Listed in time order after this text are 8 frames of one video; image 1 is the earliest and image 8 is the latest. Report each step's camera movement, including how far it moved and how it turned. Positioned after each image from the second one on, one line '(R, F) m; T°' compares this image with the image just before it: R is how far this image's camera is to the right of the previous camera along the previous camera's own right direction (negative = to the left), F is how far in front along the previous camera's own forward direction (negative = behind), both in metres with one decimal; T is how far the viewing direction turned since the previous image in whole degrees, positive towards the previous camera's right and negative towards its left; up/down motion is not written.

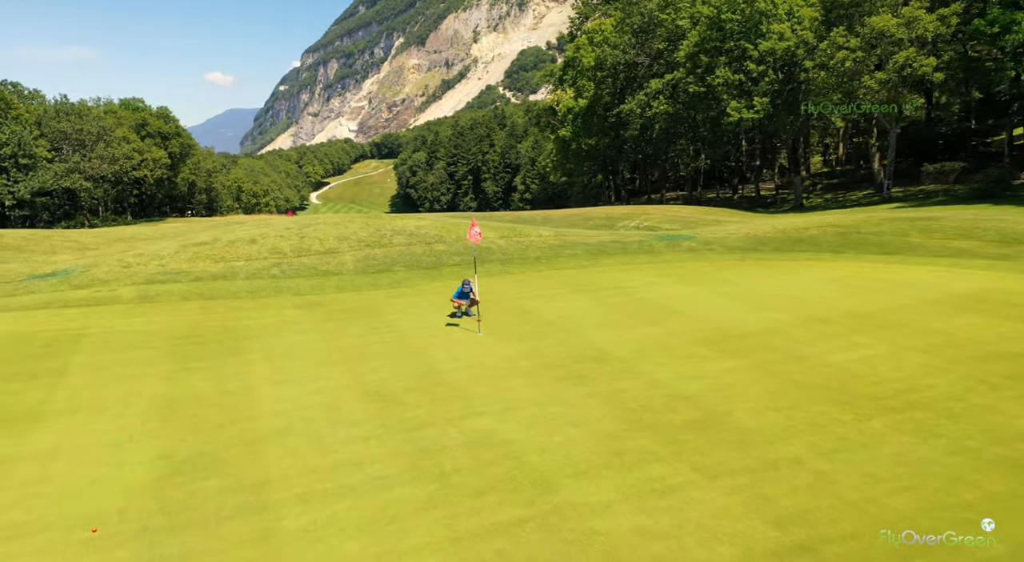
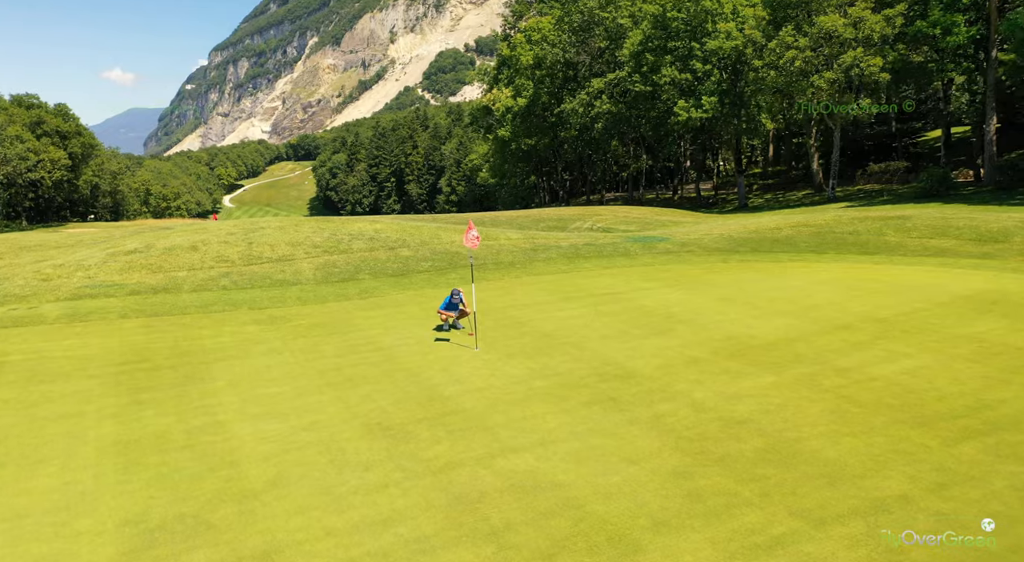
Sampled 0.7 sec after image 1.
(-1.5, +1.8) m; +6°
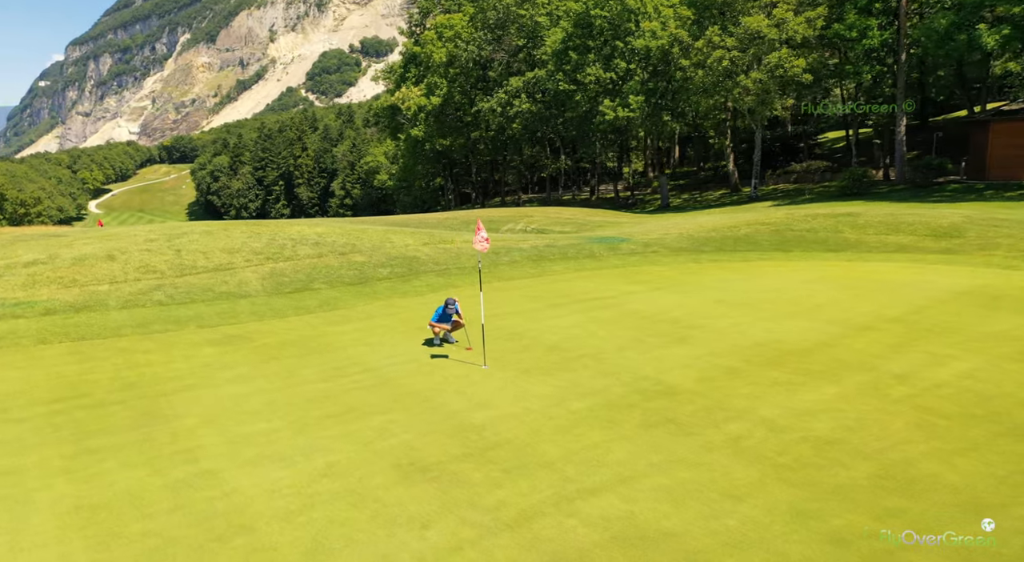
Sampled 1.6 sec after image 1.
(-2.0, +1.8) m; +8°
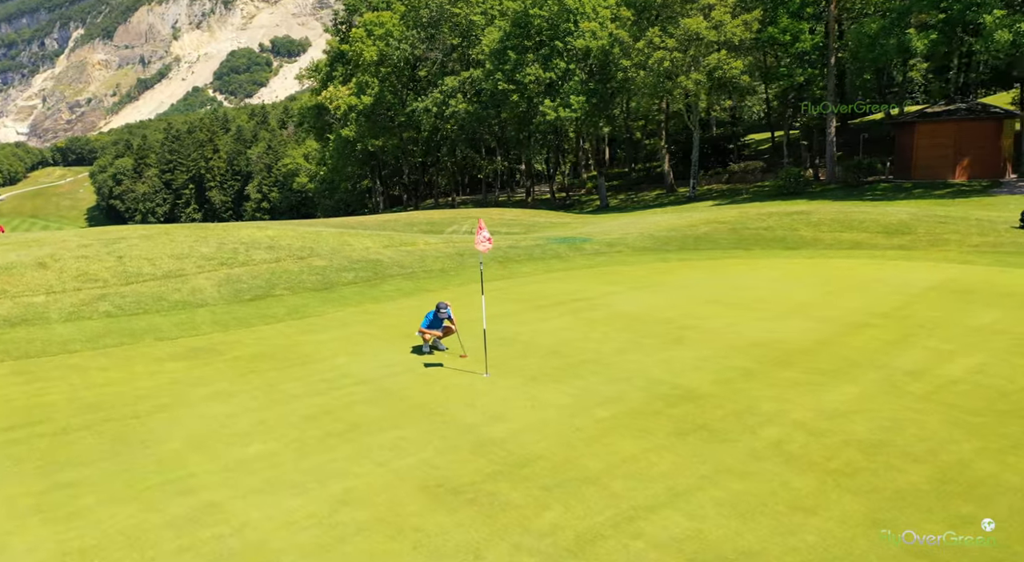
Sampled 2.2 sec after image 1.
(-1.3, +0.8) m; +6°
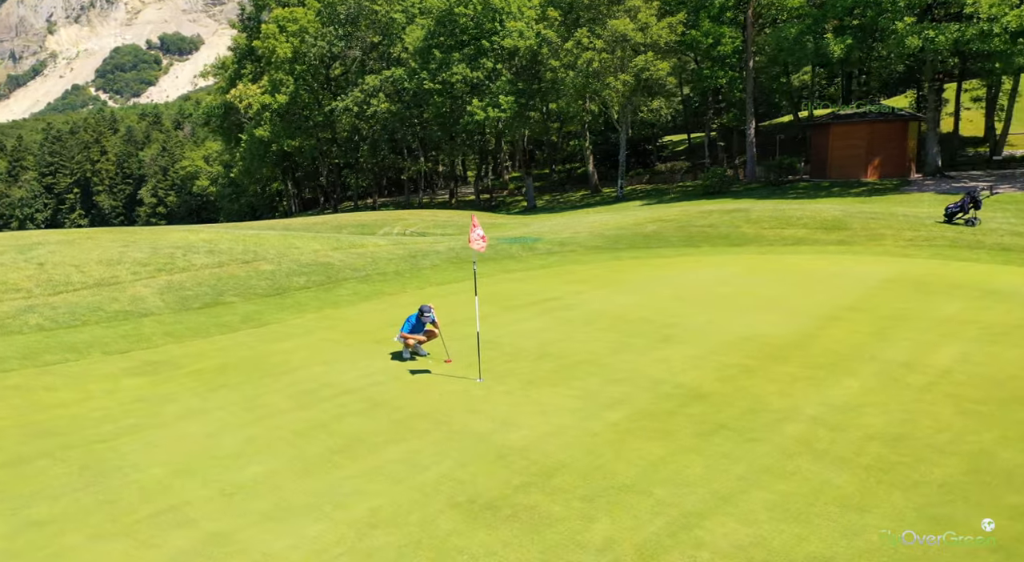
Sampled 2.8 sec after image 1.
(-1.3, +0.6) m; +7°
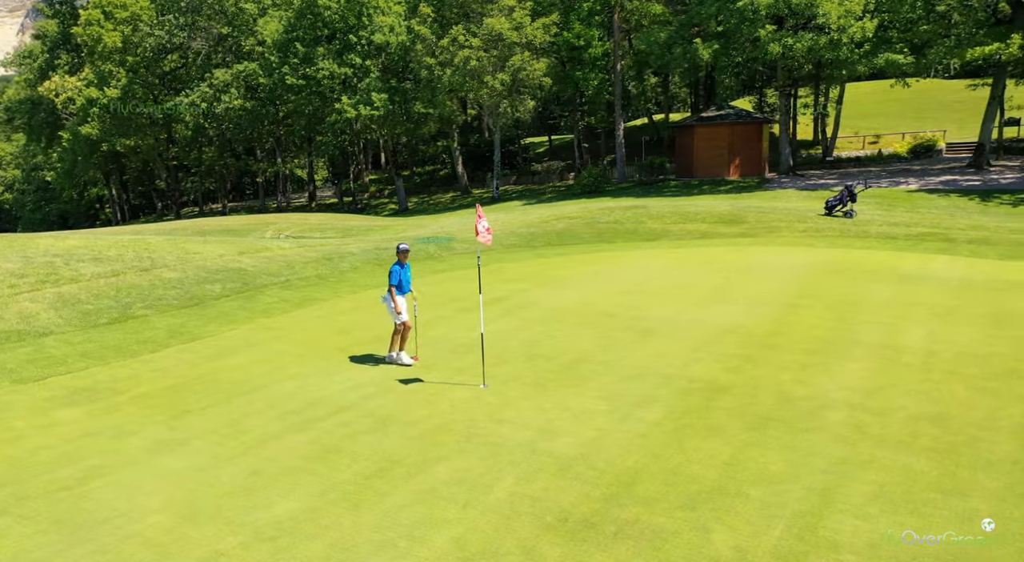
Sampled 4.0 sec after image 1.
(-2.5, +1.1) m; +12°
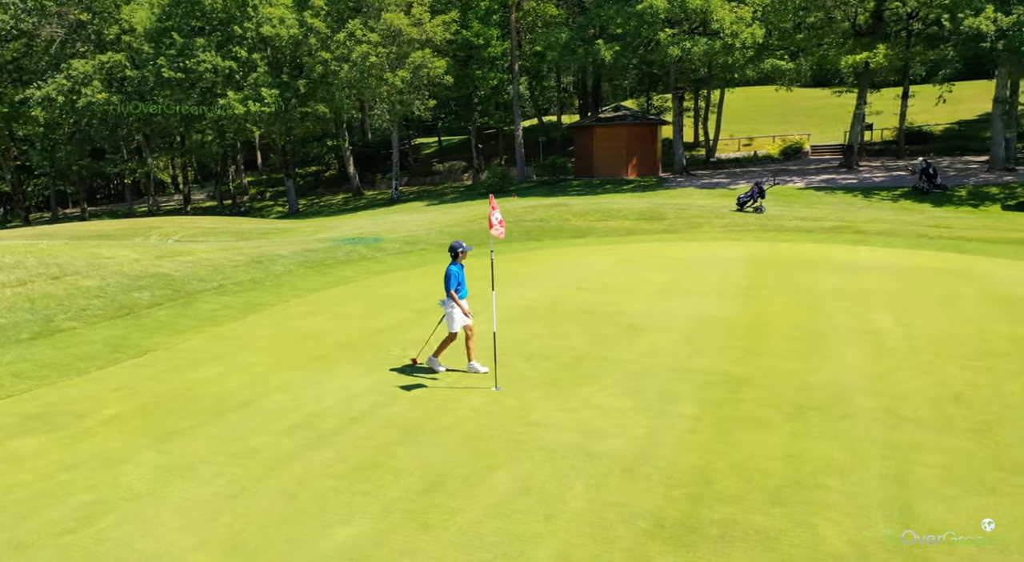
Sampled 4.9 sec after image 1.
(-2.0, +0.7) m; +10°
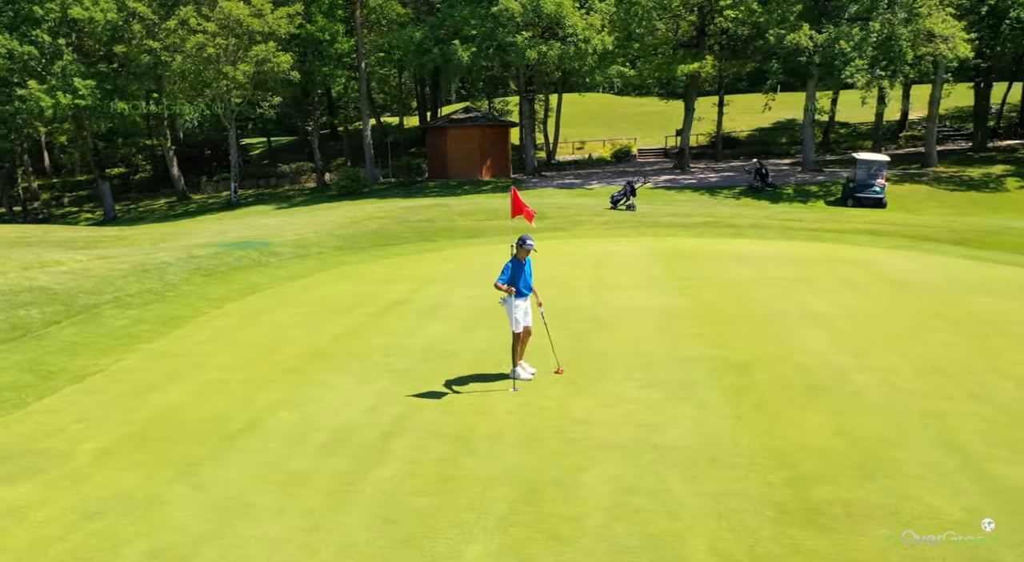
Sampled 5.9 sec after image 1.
(-2.8, +0.7) m; +14°
